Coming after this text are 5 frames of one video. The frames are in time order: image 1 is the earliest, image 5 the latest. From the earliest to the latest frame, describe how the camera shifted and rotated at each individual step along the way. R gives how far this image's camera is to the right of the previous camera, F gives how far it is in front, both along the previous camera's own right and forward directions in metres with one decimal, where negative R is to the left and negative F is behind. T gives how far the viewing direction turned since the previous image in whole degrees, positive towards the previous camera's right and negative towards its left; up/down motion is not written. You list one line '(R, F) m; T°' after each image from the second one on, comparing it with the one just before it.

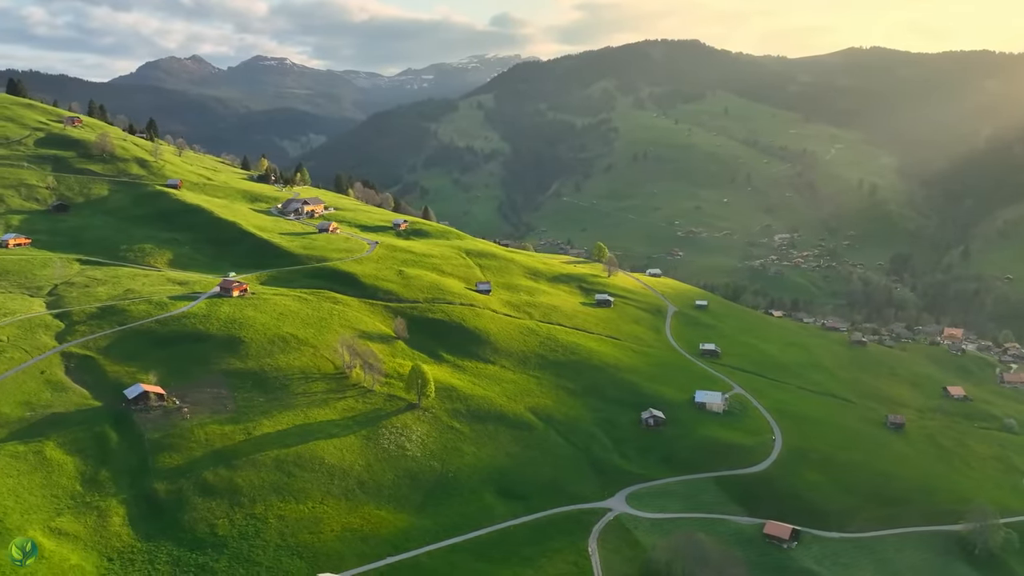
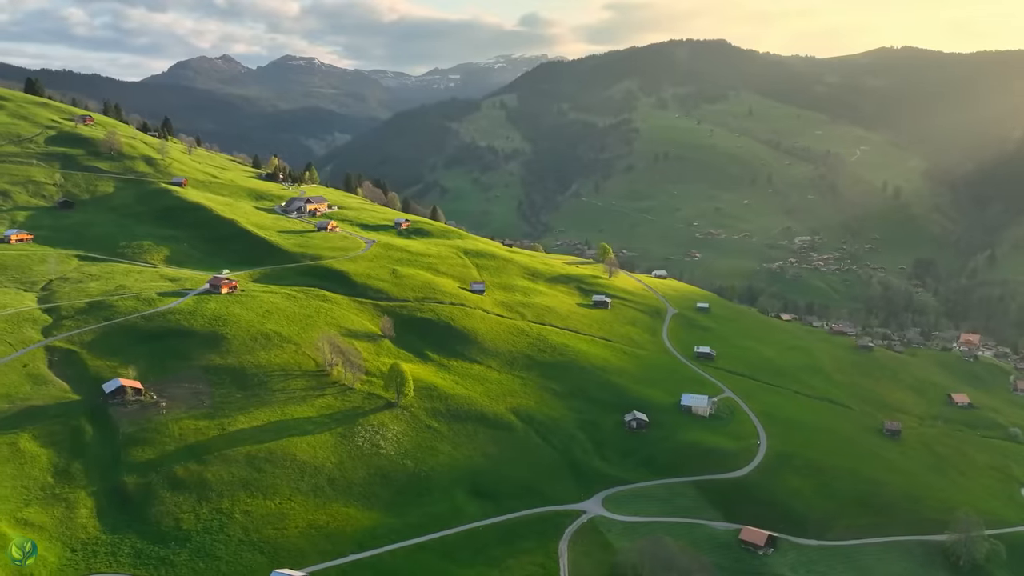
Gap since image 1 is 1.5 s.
(+4.7, +0.2) m; -2°
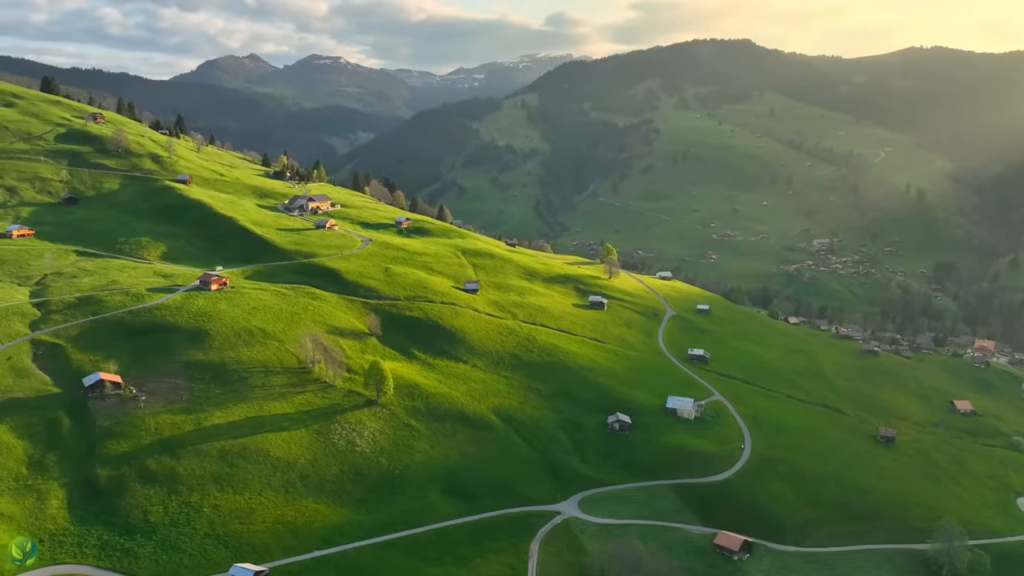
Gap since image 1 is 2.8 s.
(+4.5, +0.1) m; -2°
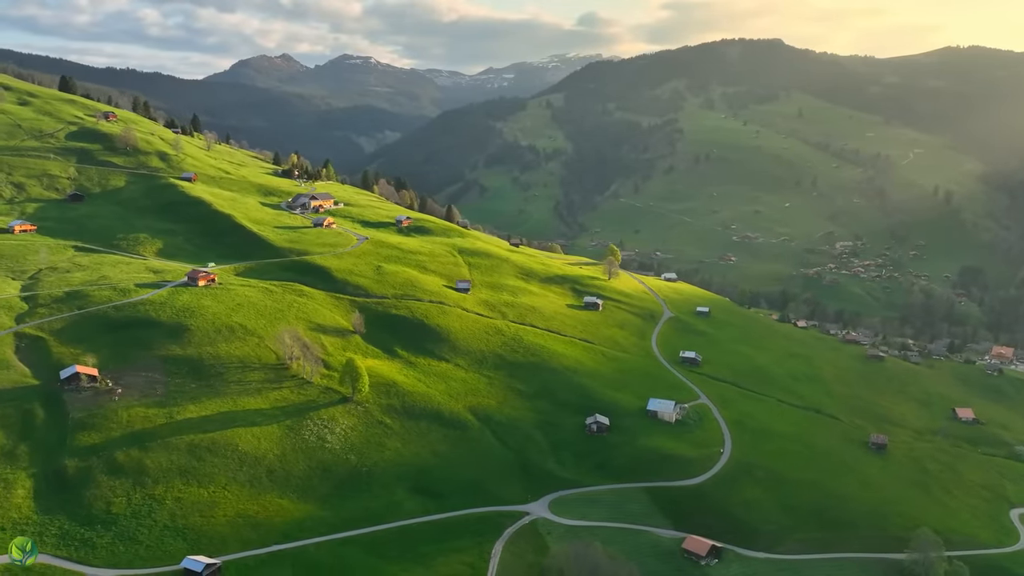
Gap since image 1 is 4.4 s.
(+5.5, +0.1) m; -2°
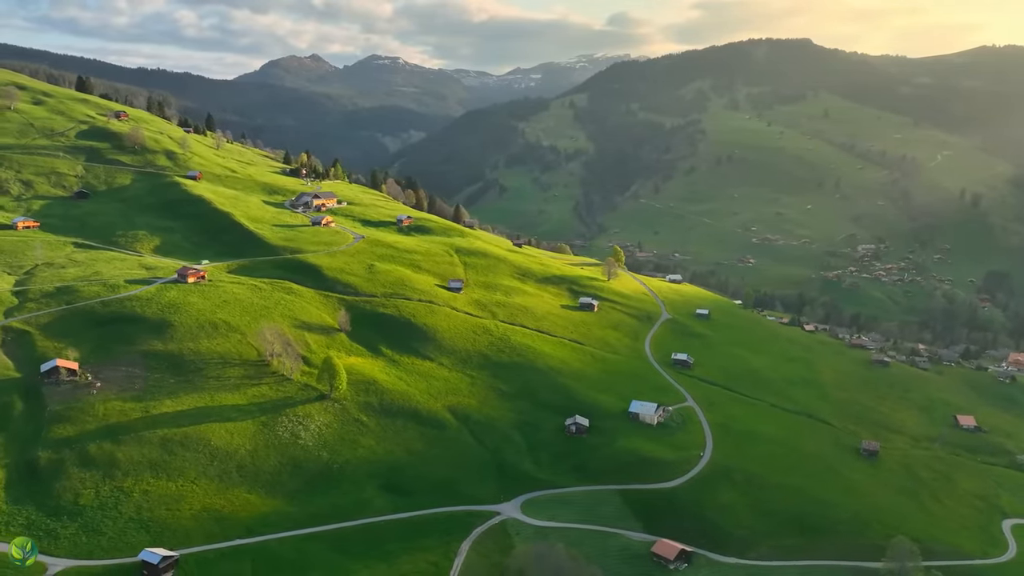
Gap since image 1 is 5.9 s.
(+5.2, +0.1) m; -2°
